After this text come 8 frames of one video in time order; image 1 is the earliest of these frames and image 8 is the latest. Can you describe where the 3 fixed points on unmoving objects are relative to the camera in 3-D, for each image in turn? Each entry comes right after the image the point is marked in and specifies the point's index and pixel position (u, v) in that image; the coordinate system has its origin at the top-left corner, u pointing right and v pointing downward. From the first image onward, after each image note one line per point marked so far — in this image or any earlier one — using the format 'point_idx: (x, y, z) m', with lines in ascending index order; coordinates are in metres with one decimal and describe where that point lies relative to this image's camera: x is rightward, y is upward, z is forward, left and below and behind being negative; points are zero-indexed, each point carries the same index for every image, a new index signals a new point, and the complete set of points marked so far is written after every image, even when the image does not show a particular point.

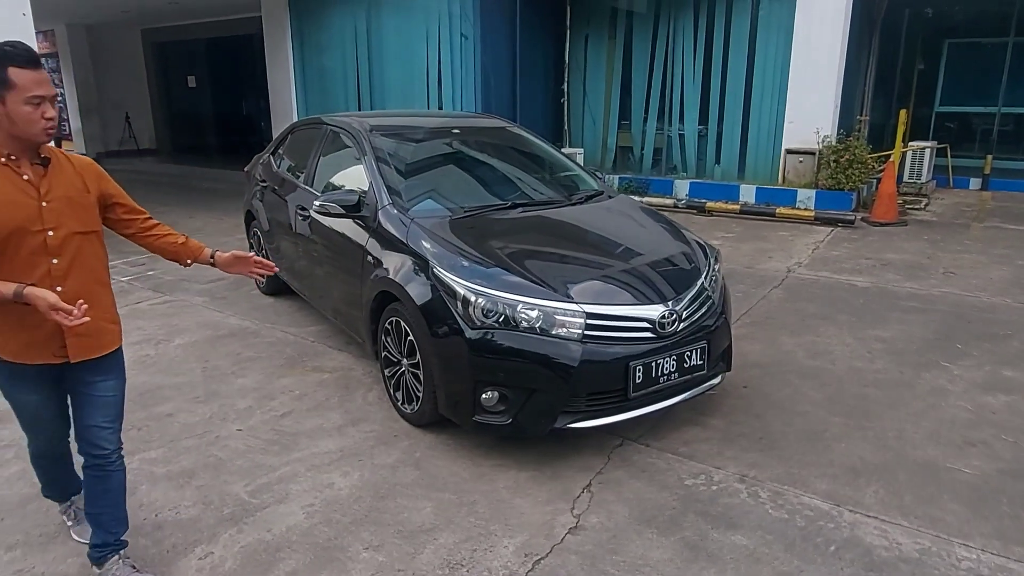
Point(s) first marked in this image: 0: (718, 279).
0: (+1.1, 0.0, +3.6) m
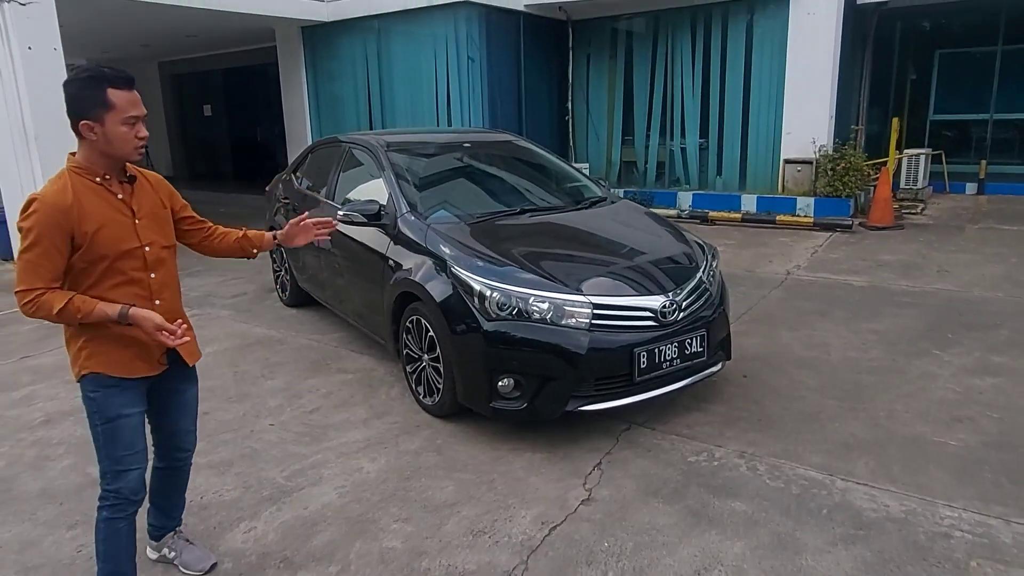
0: (+1.1, +0.1, +3.9) m
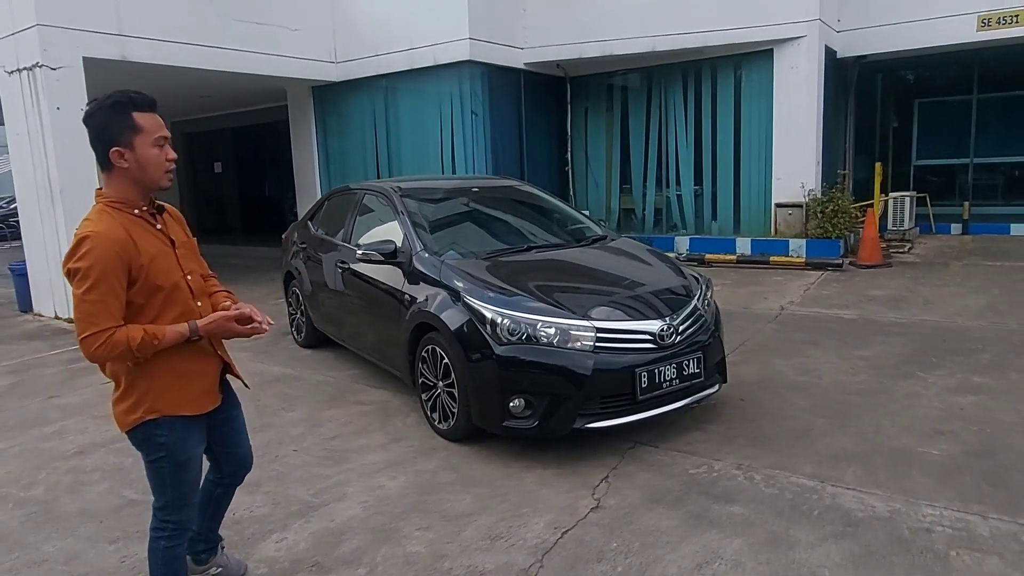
0: (+1.2, -0.1, +4.2) m
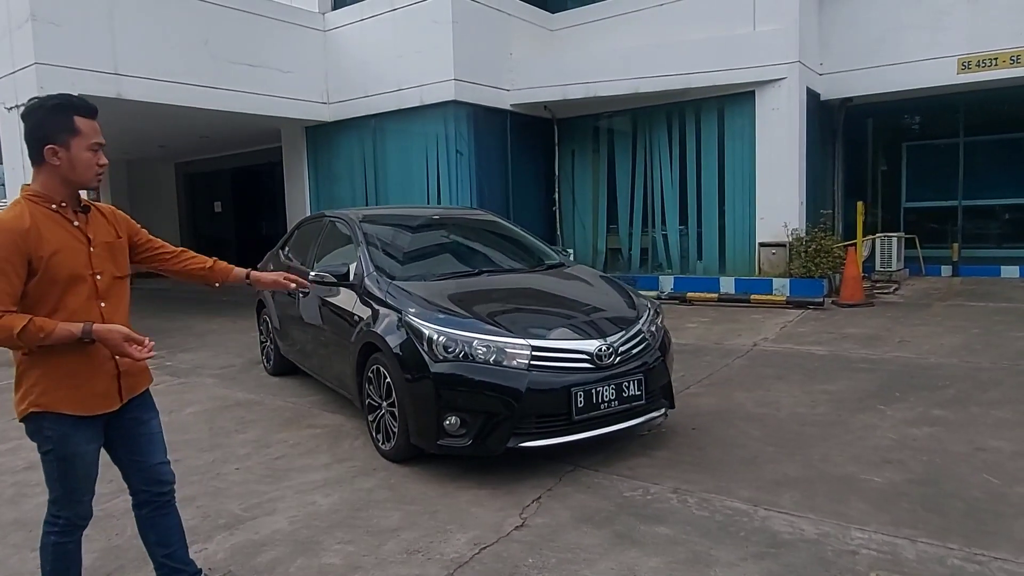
0: (+0.9, -0.2, +4.2) m
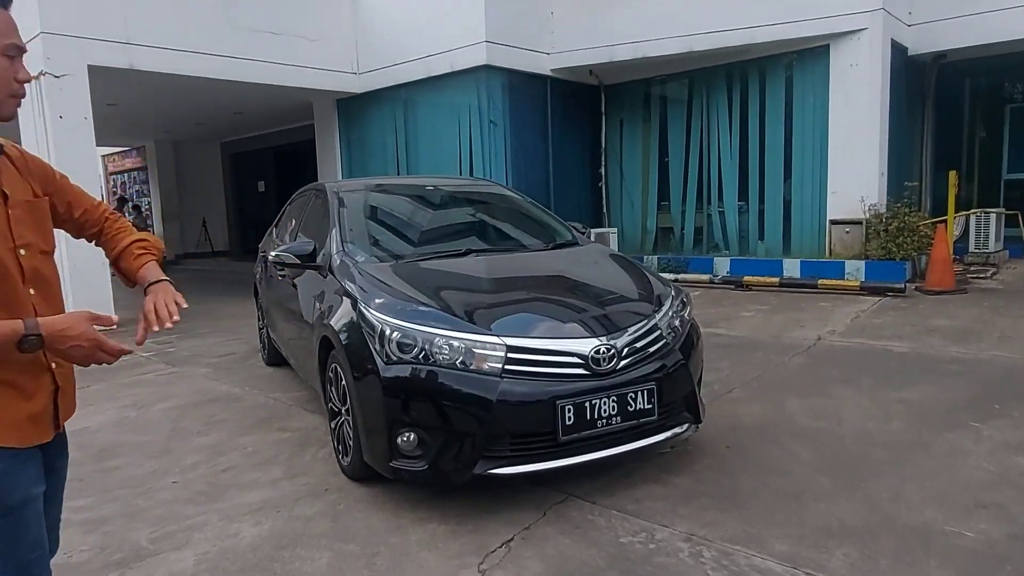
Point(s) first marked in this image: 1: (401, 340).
0: (+0.8, -0.2, +3.3) m
1: (-0.4, -0.2, +2.8) m
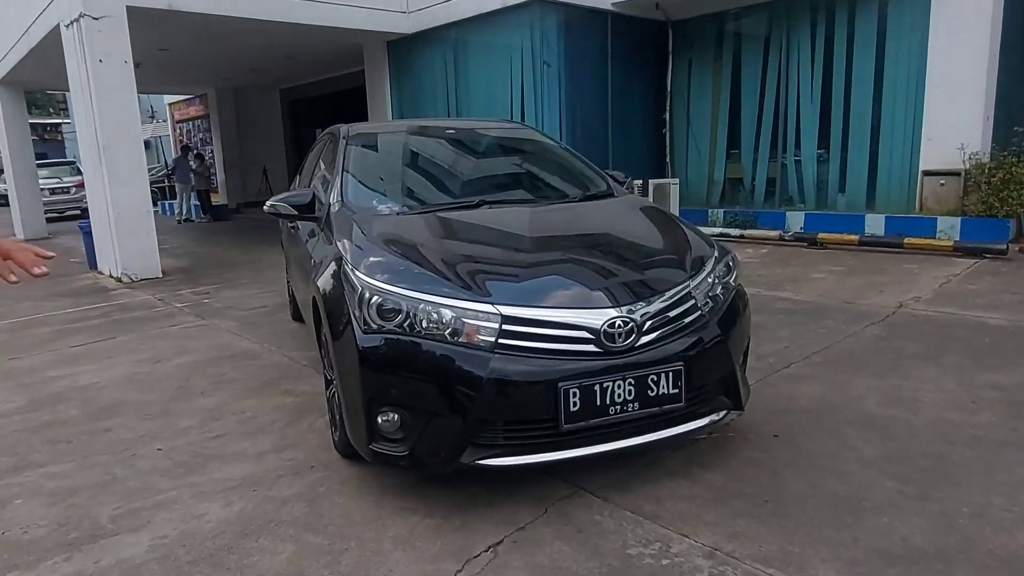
0: (+0.9, 0.0, +2.8) m
1: (-0.4, -0.1, +2.5) m
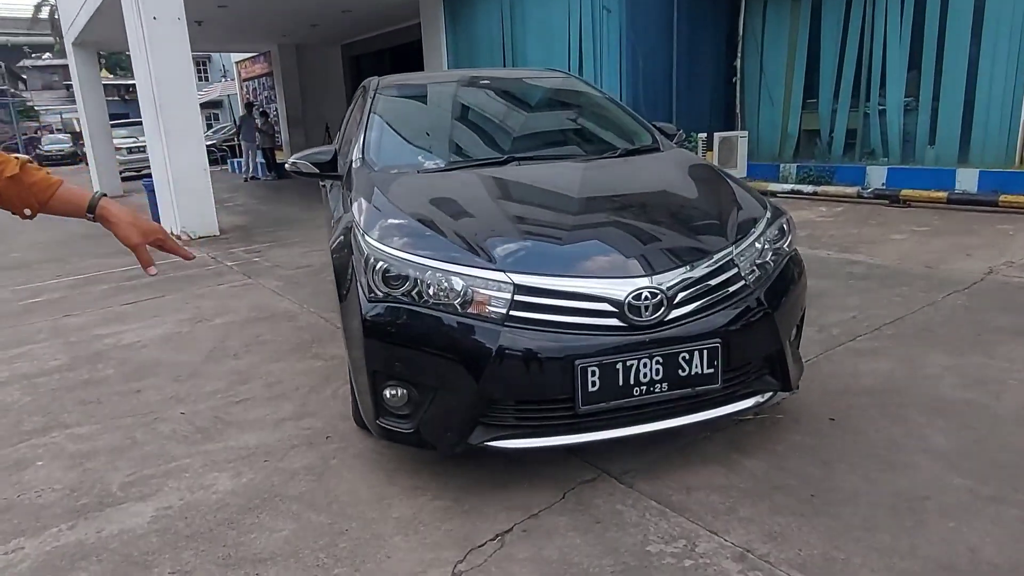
0: (+0.9, +0.1, +2.5) m
1: (-0.4, +0.1, +2.3) m
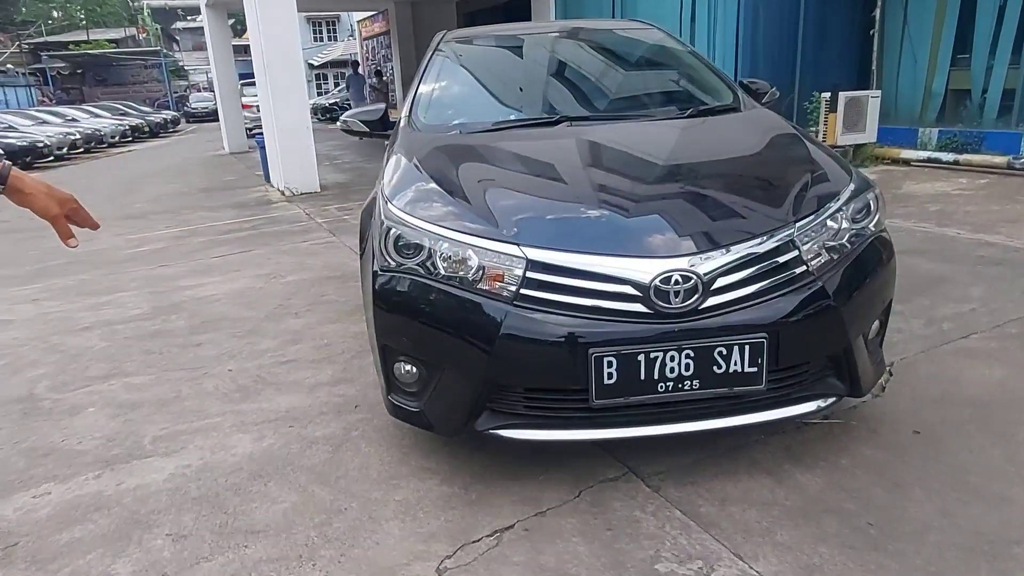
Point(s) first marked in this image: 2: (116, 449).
0: (+1.0, +0.2, +2.1) m
1: (-0.3, +0.1, +2.1) m
2: (-1.4, -0.6, +2.5) m
